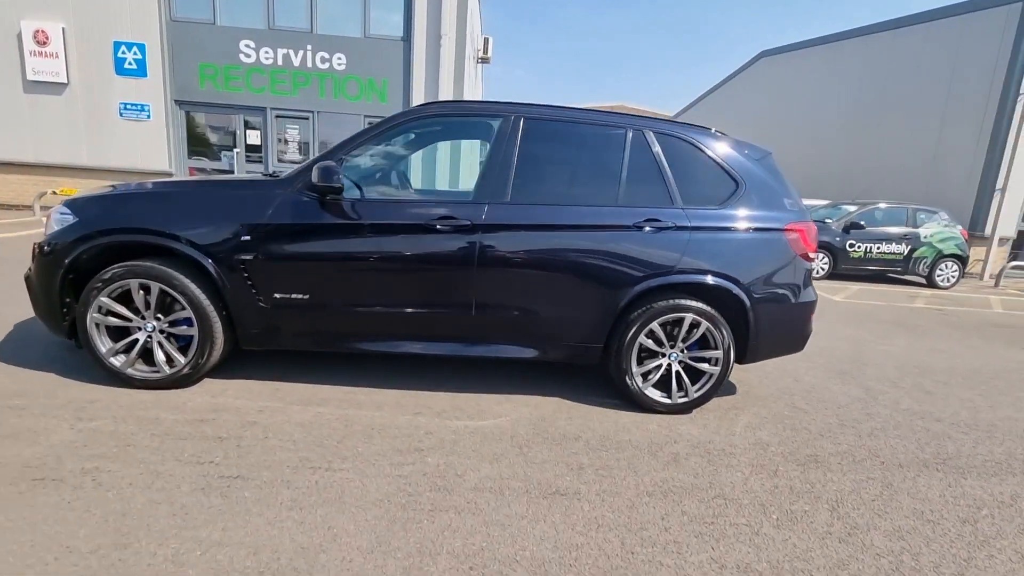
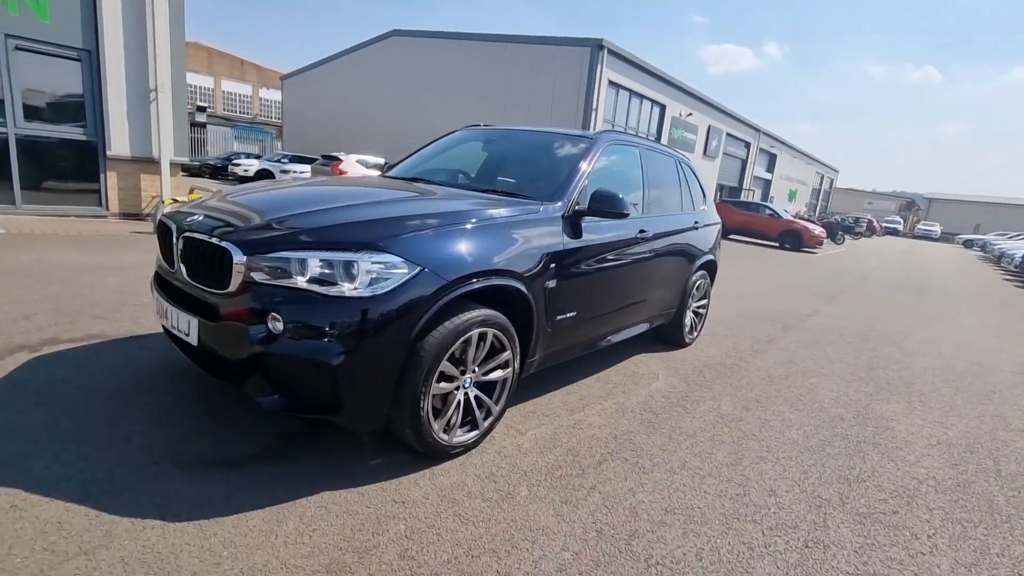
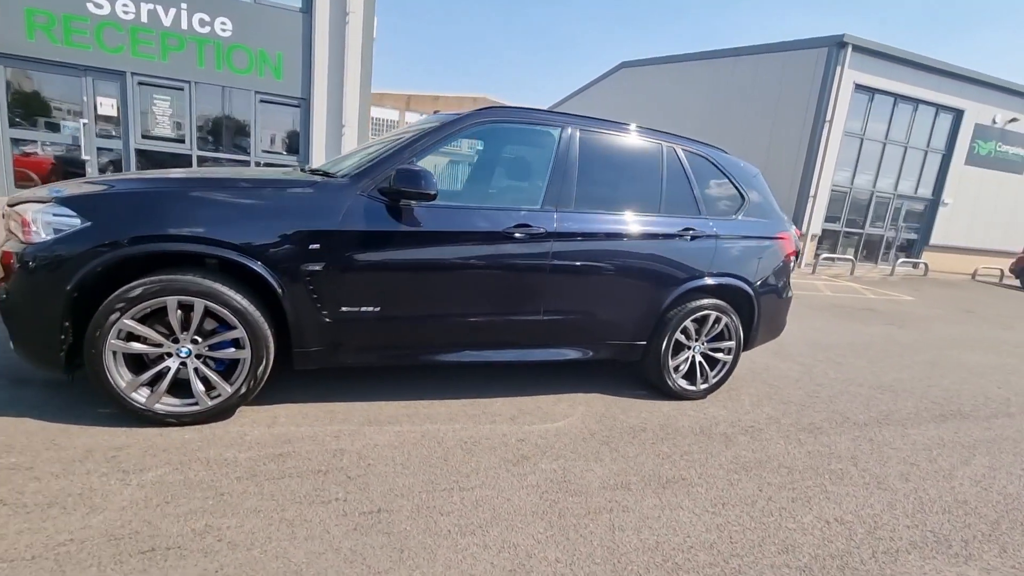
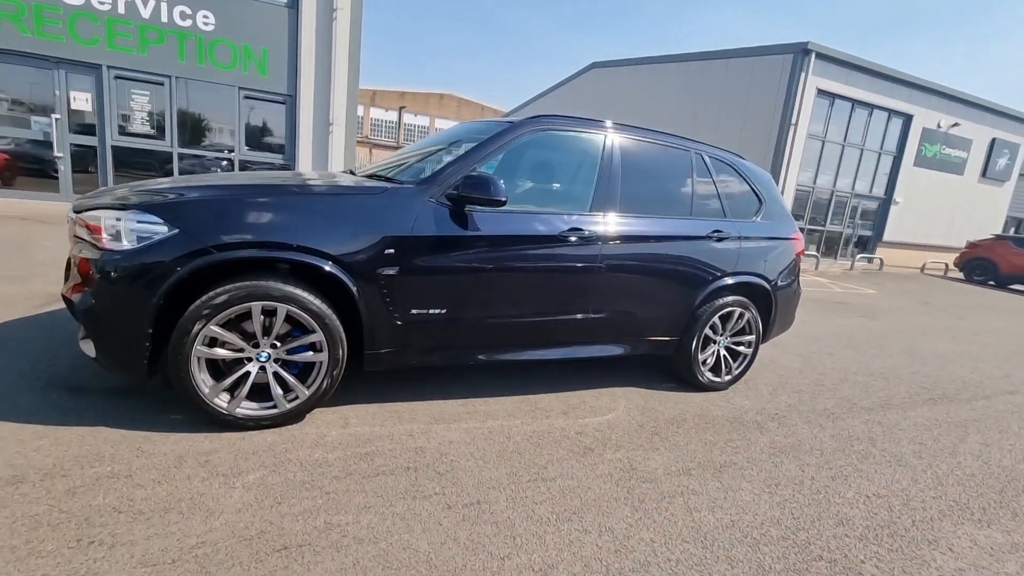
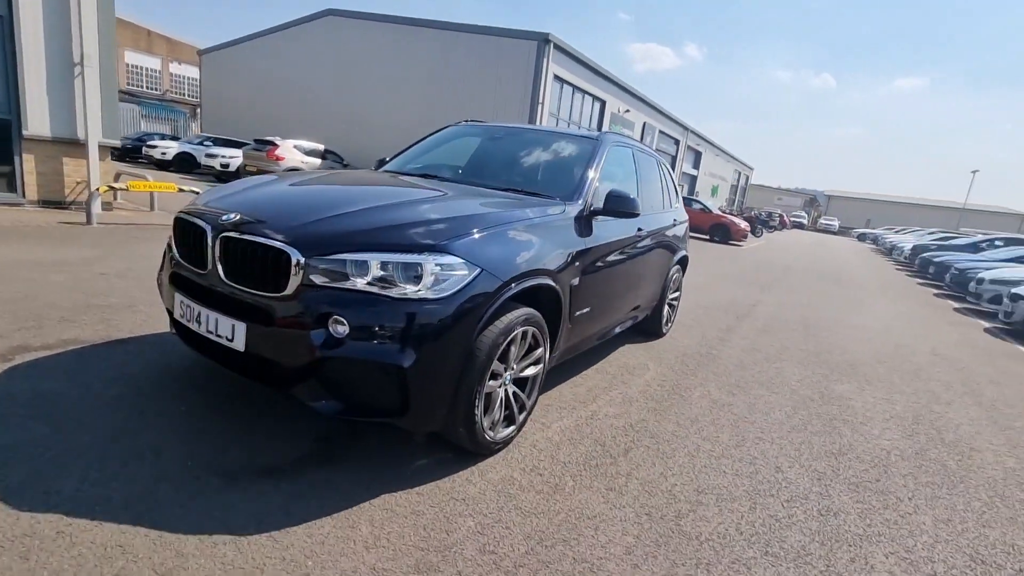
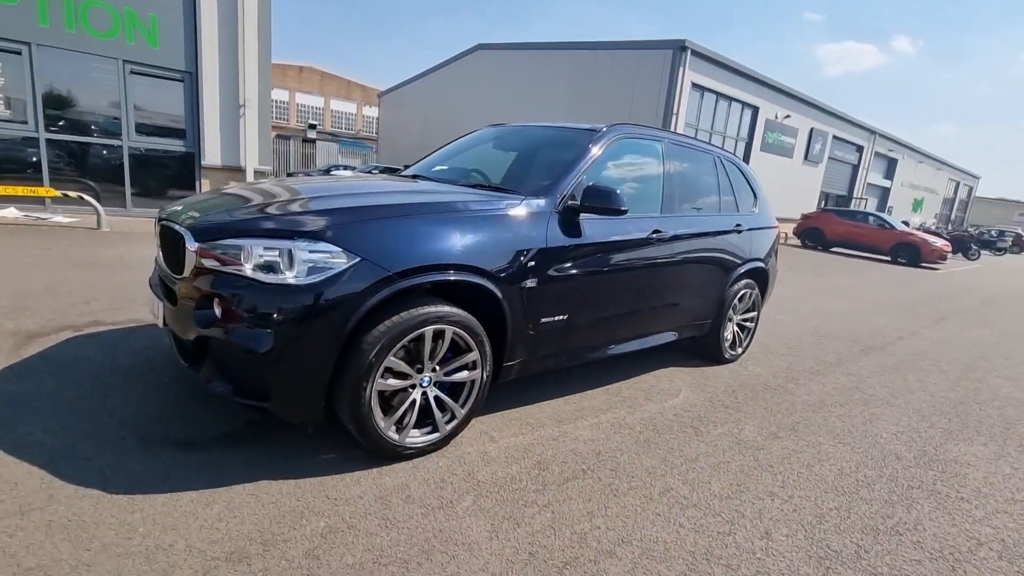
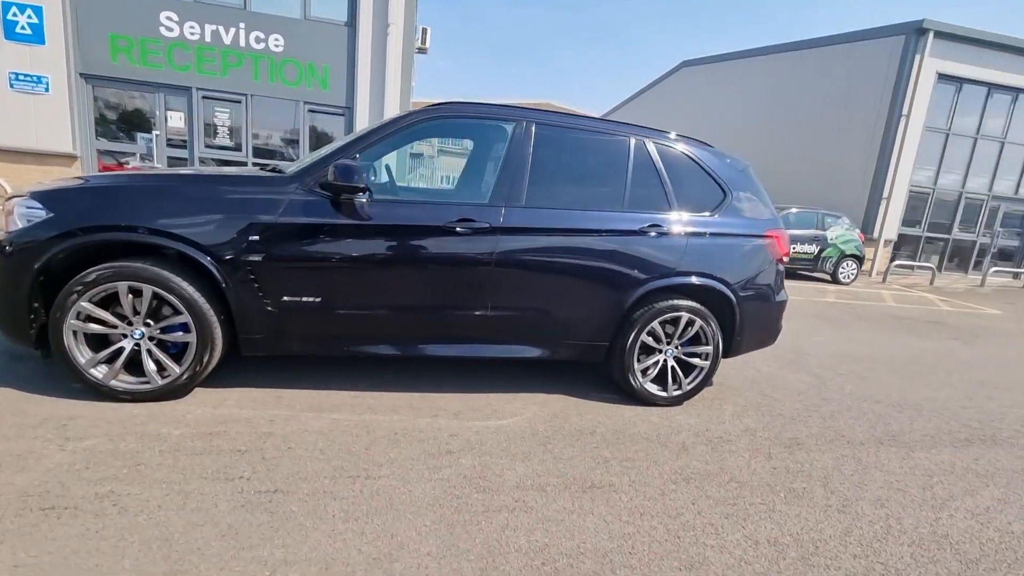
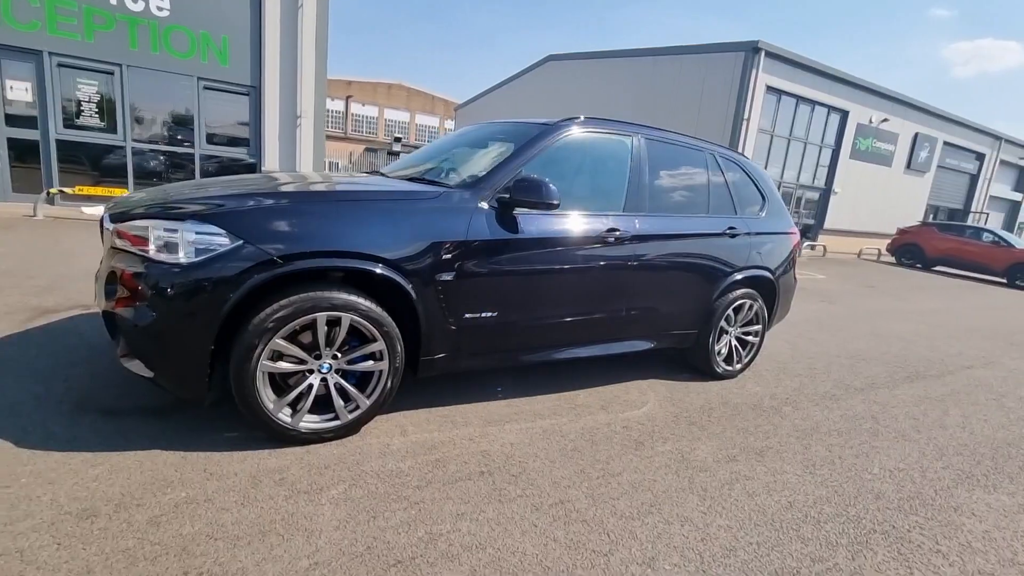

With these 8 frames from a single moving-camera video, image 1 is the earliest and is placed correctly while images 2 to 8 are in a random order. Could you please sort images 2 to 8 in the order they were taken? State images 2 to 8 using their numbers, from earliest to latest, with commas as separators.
7, 3, 4, 8, 6, 2, 5
